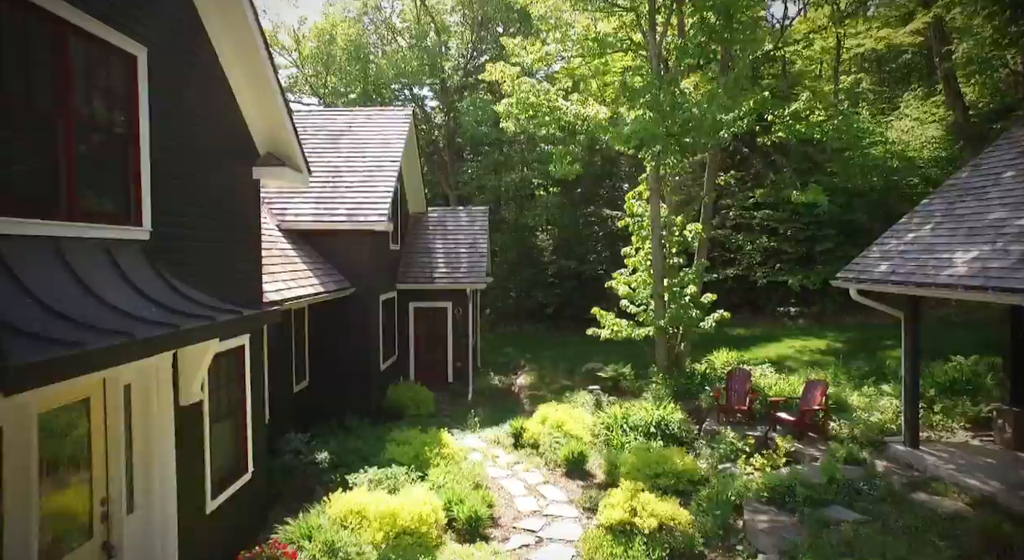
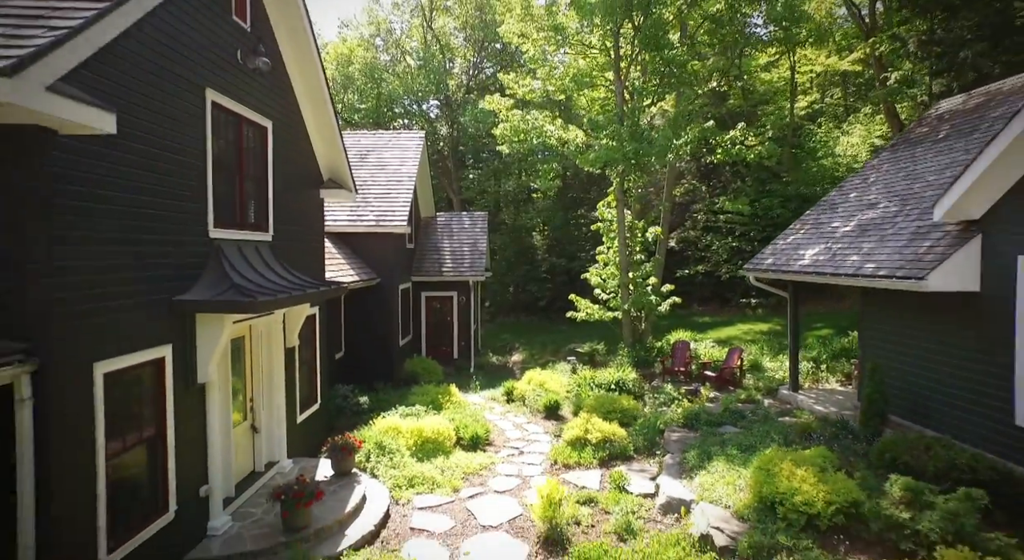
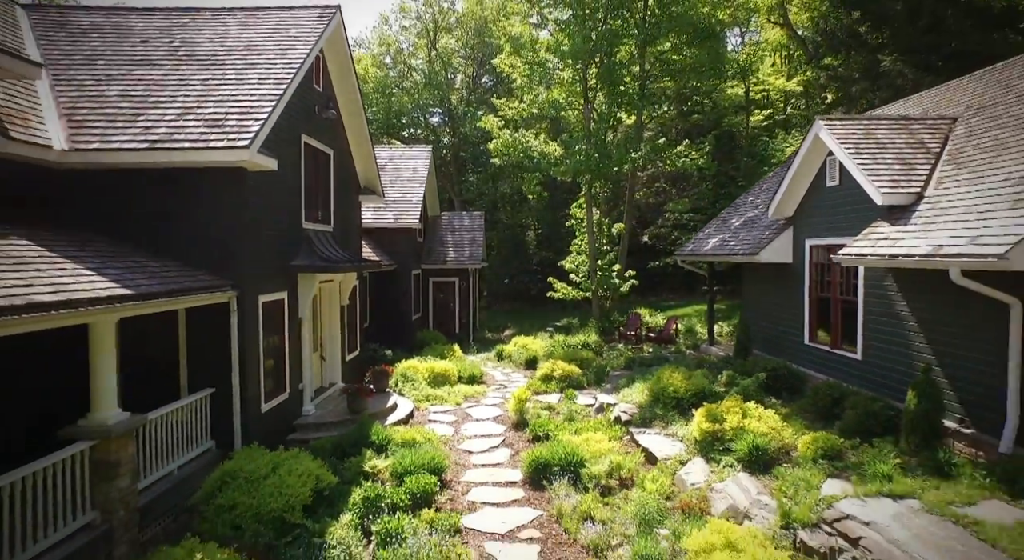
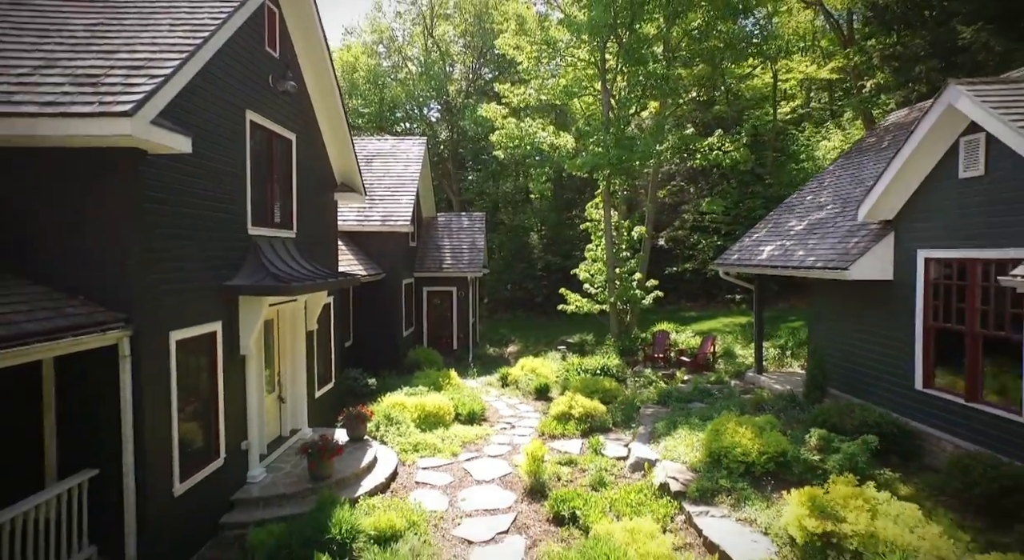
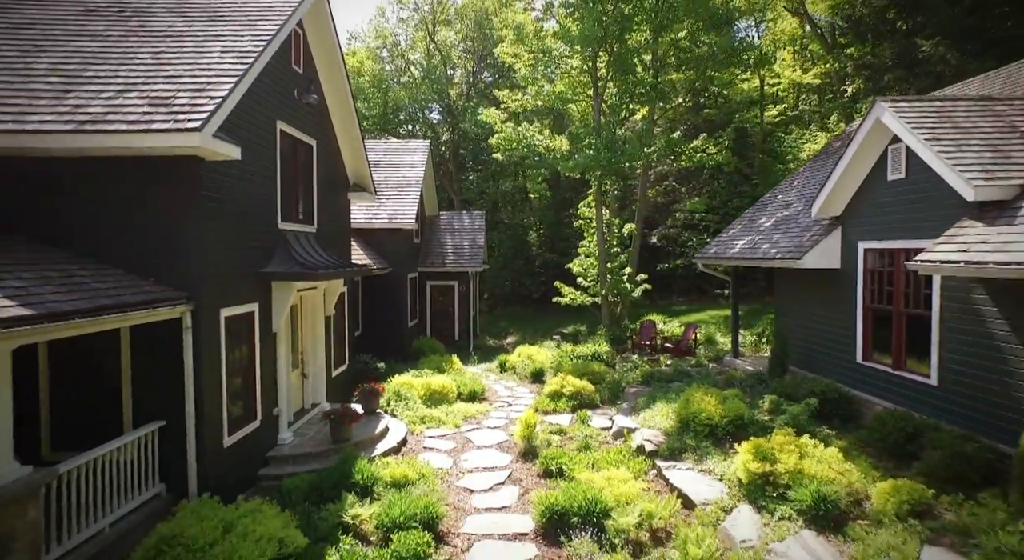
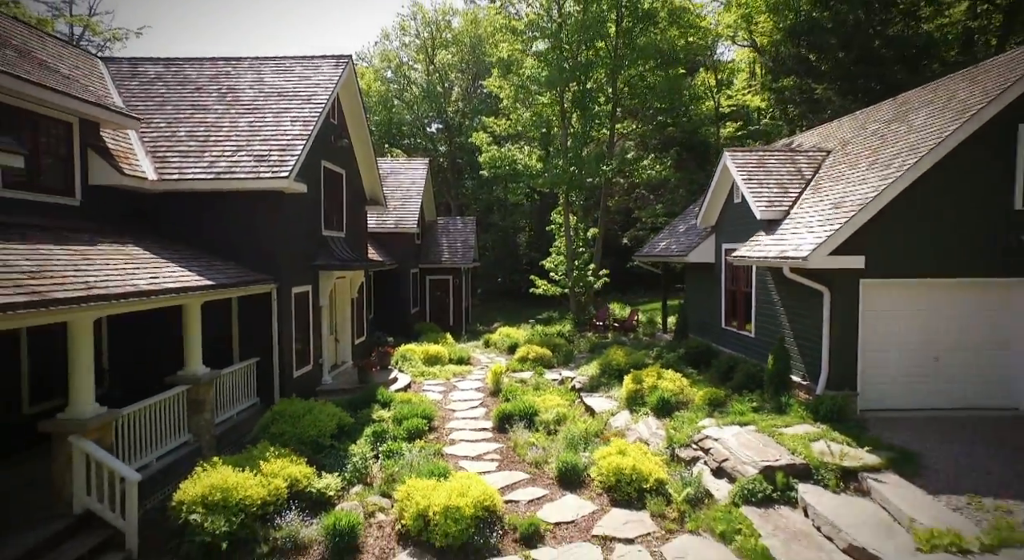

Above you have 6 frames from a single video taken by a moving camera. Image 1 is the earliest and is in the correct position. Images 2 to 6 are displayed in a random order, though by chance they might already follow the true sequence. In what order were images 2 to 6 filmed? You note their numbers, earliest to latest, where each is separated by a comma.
2, 4, 5, 3, 6
